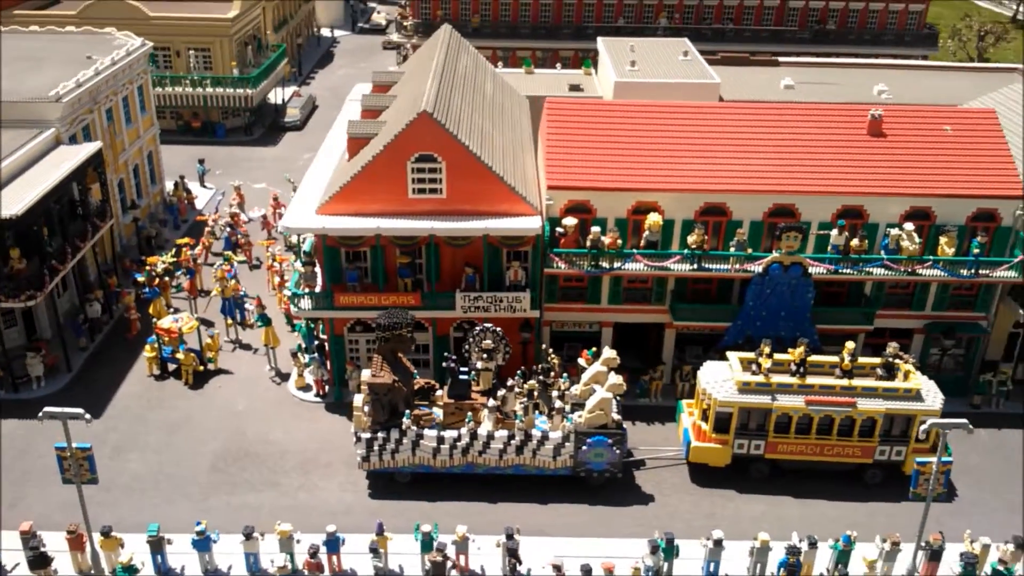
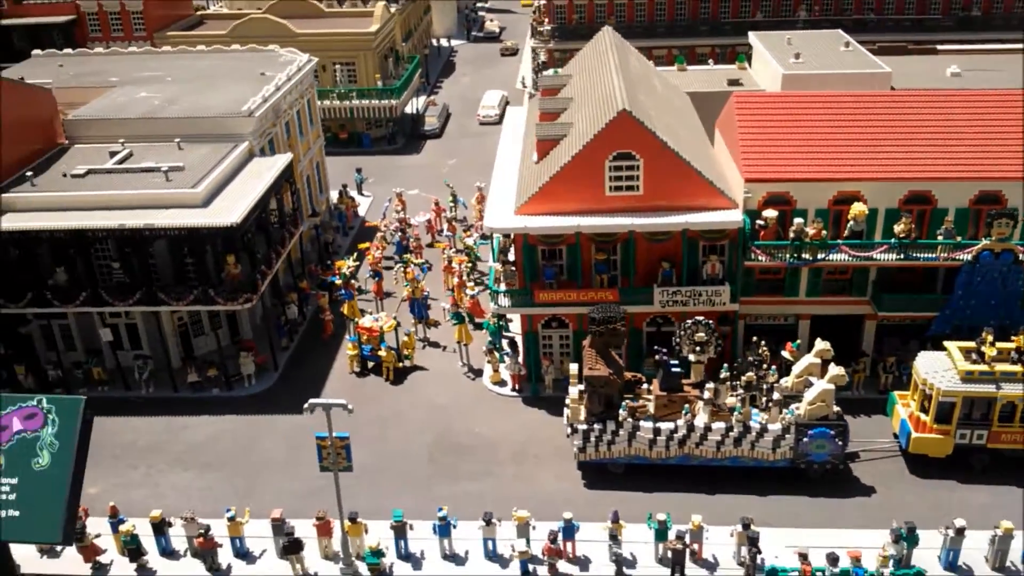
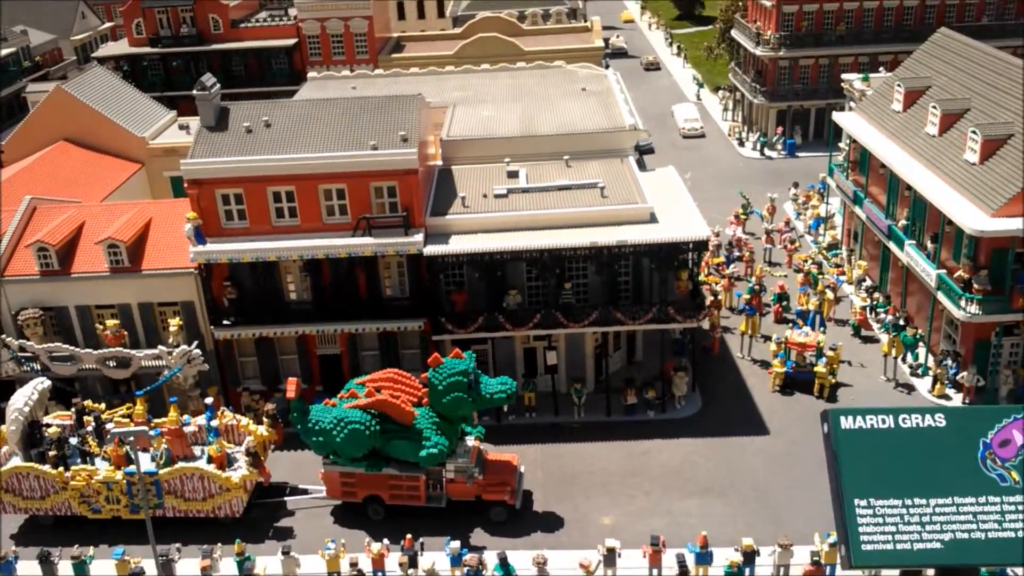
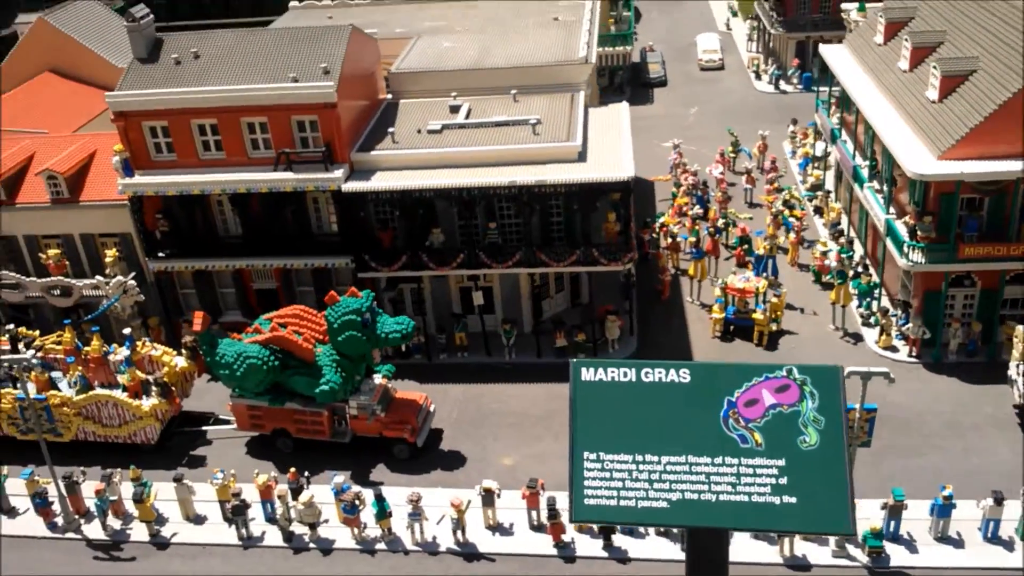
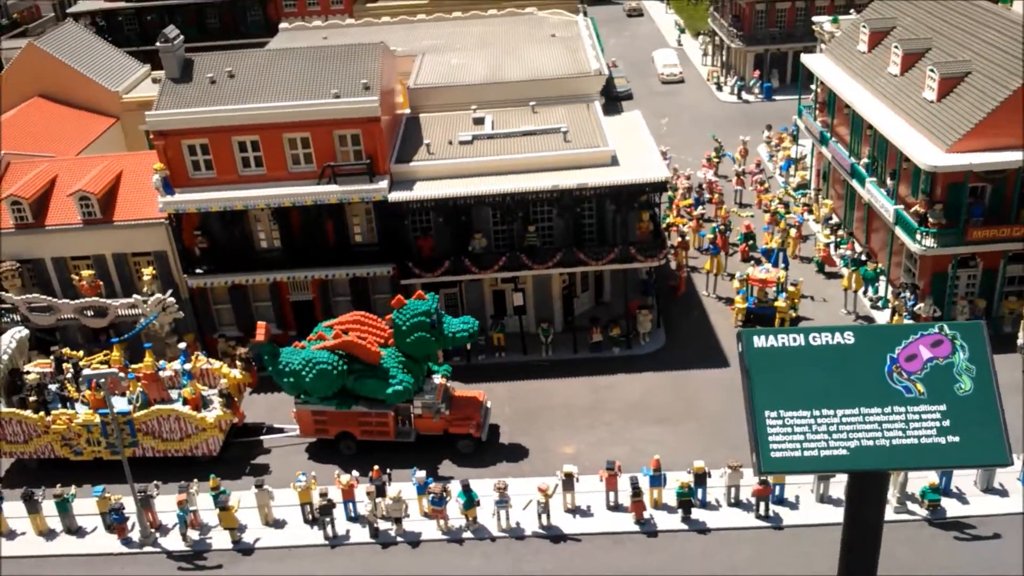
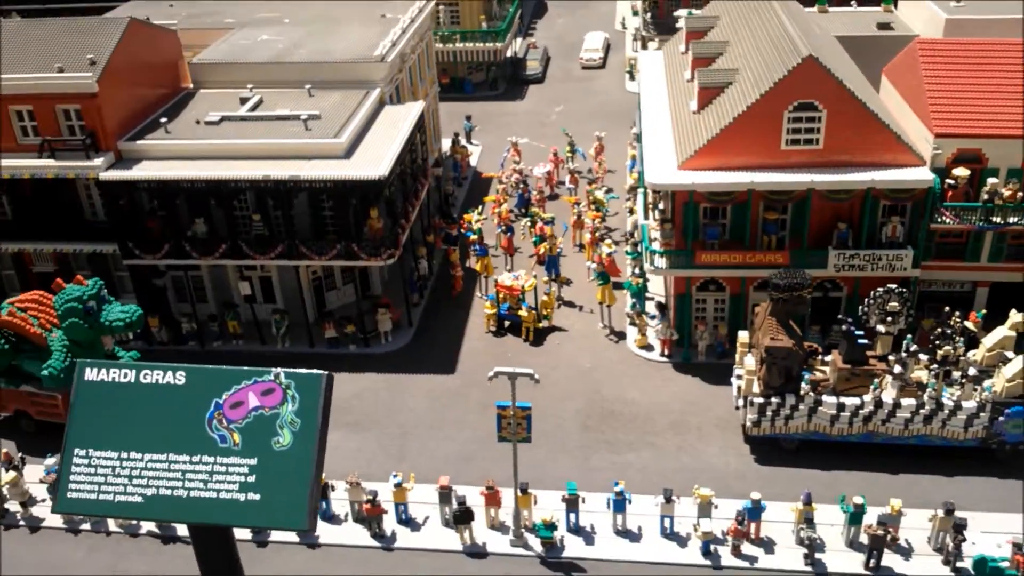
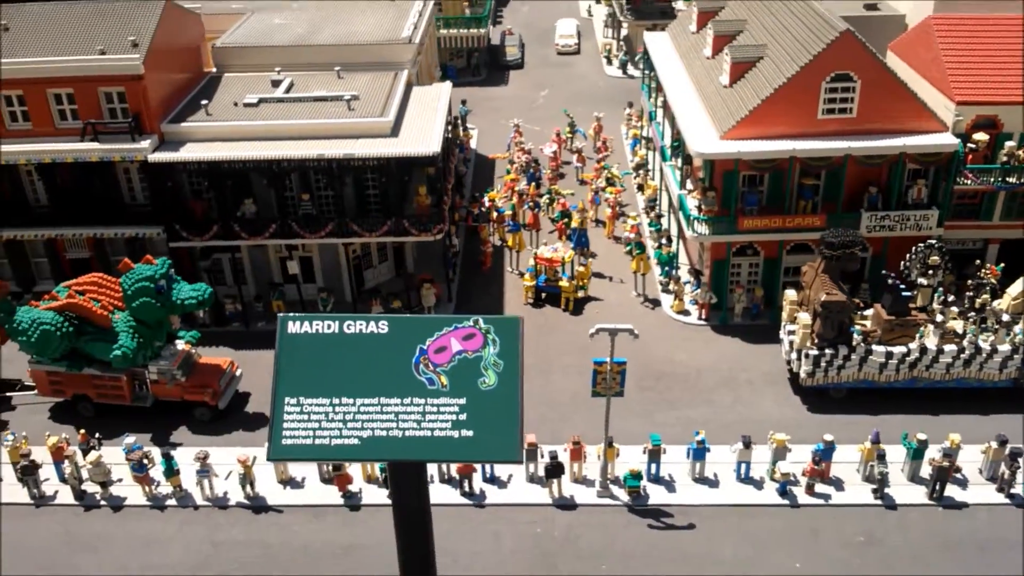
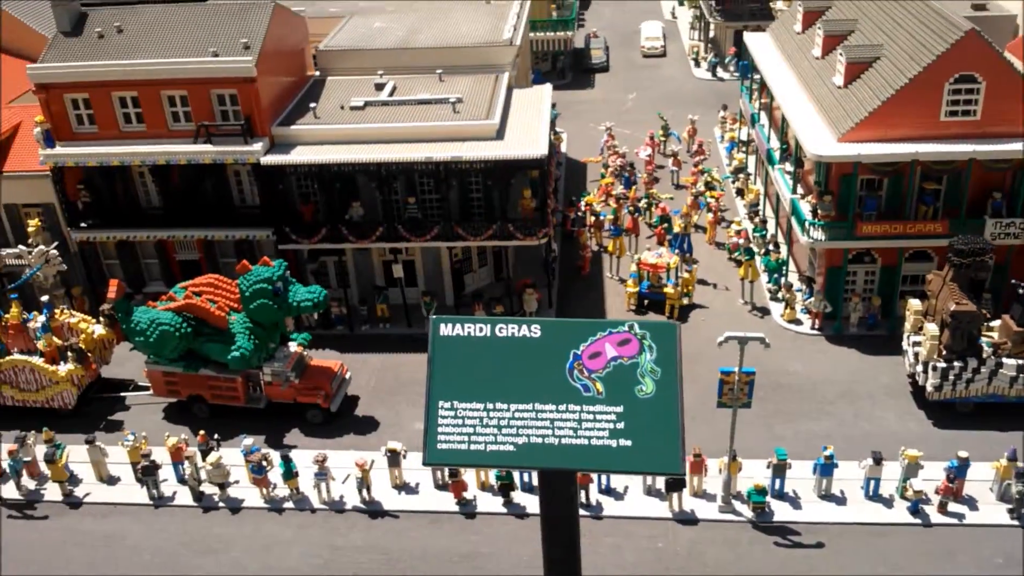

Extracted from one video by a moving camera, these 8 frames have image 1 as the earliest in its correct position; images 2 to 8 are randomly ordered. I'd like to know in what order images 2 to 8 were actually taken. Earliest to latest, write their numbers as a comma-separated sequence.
2, 6, 7, 8, 4, 5, 3
